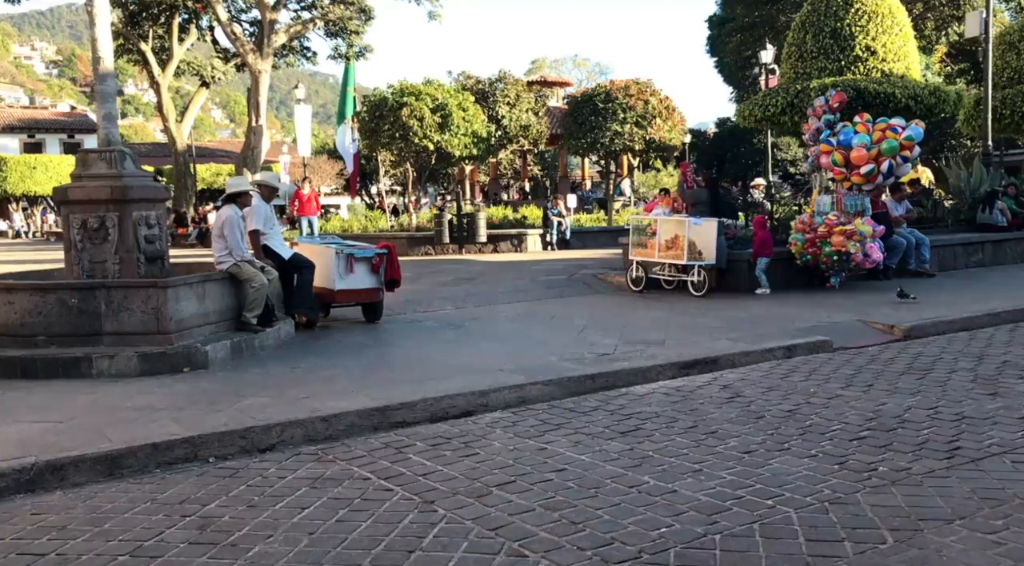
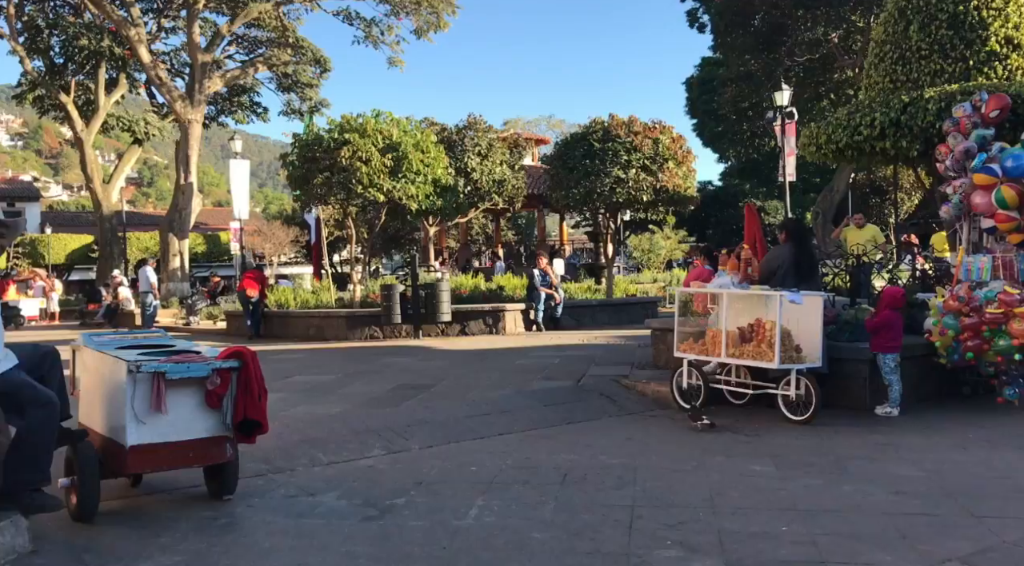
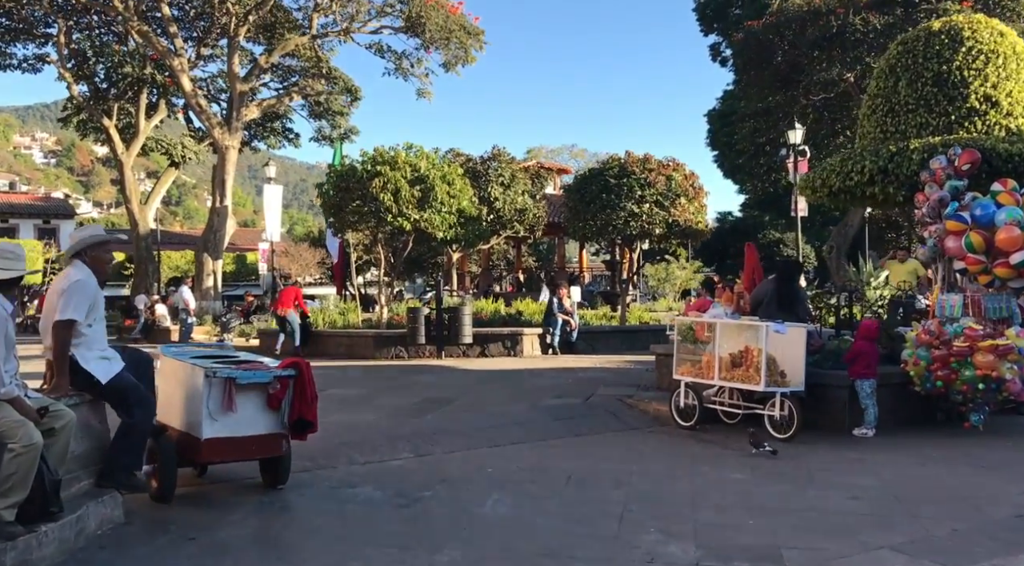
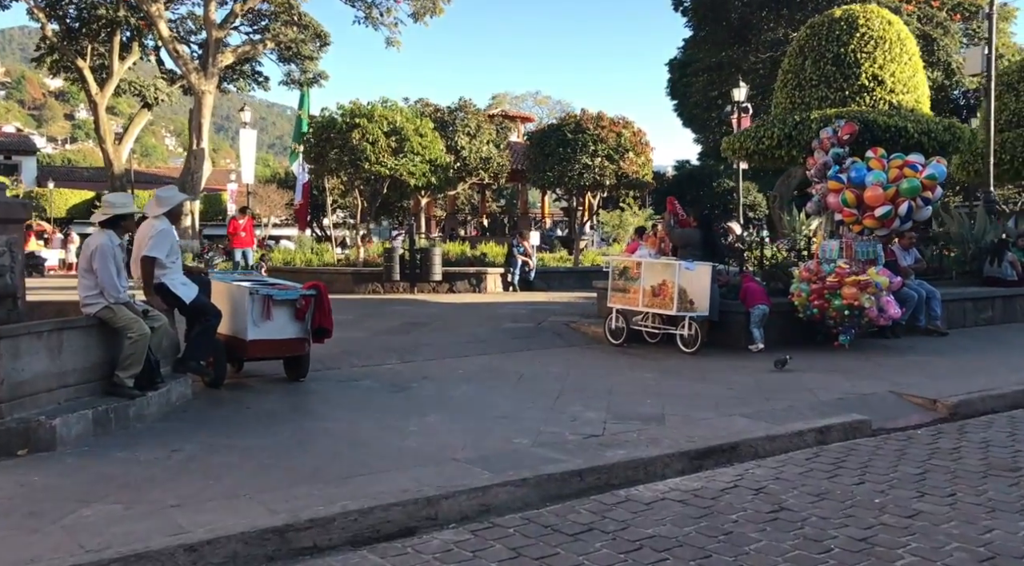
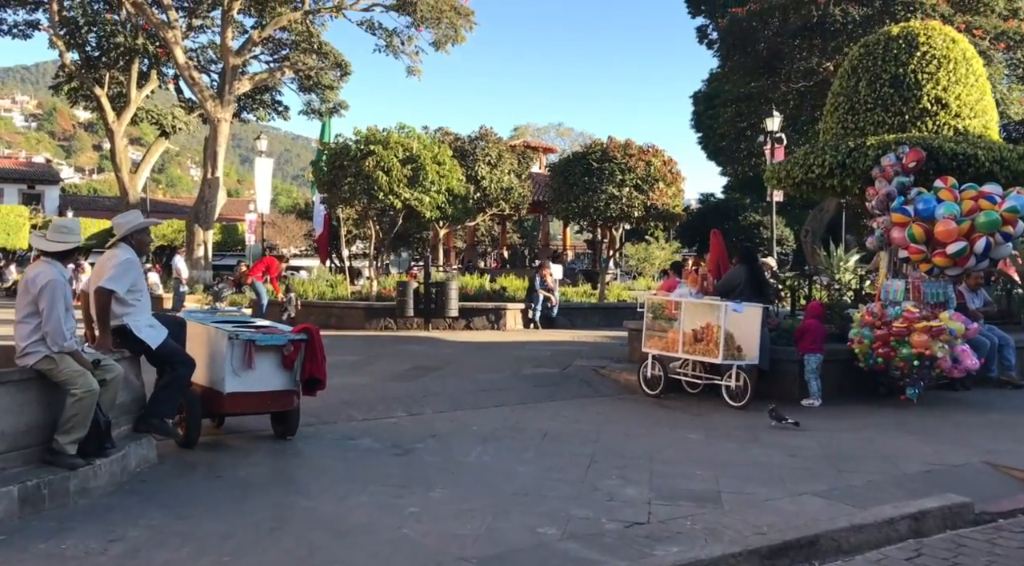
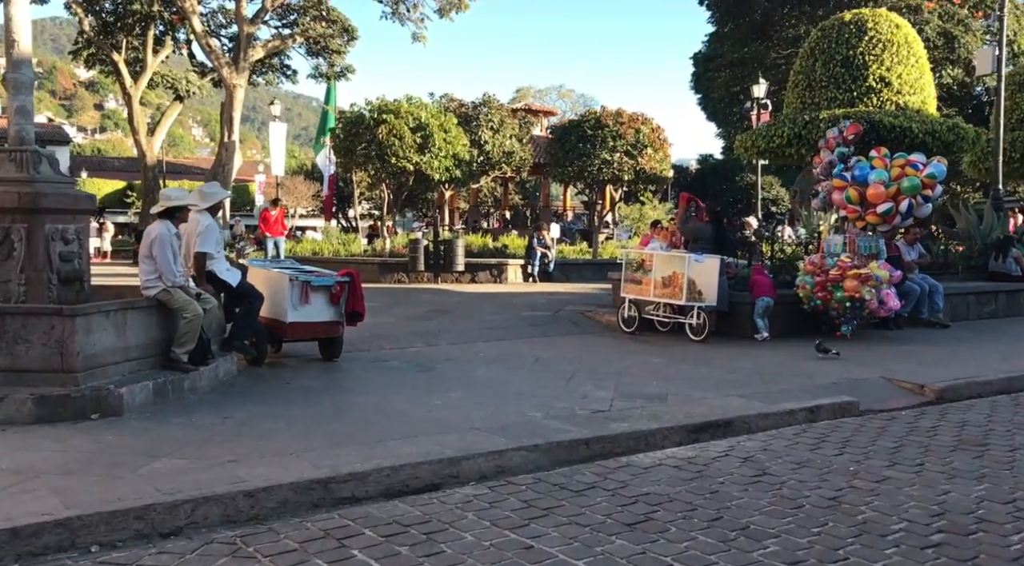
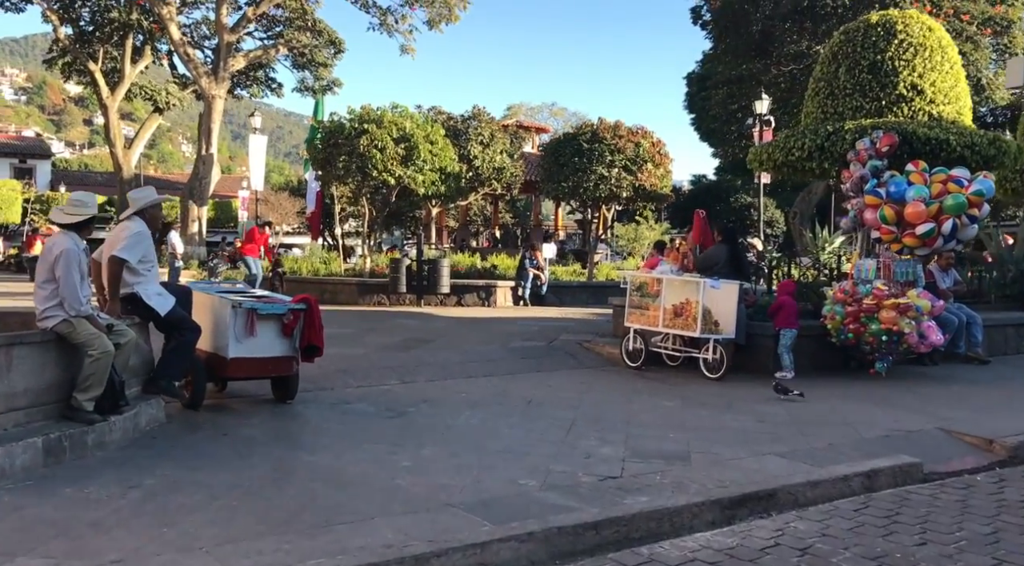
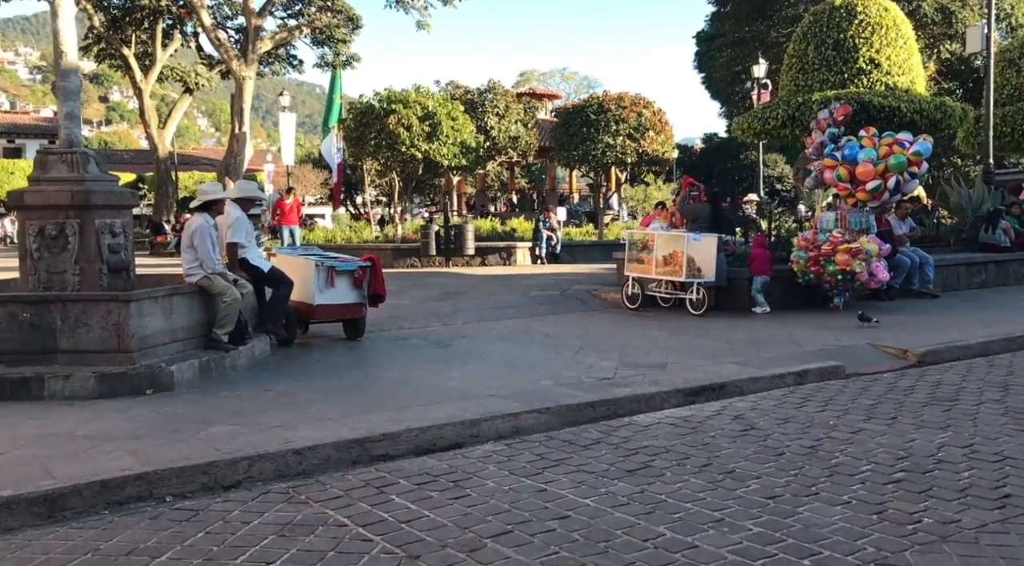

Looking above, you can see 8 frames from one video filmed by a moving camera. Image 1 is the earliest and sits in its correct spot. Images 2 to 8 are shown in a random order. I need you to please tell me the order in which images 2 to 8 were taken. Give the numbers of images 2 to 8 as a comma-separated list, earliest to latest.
8, 6, 4, 7, 5, 3, 2
